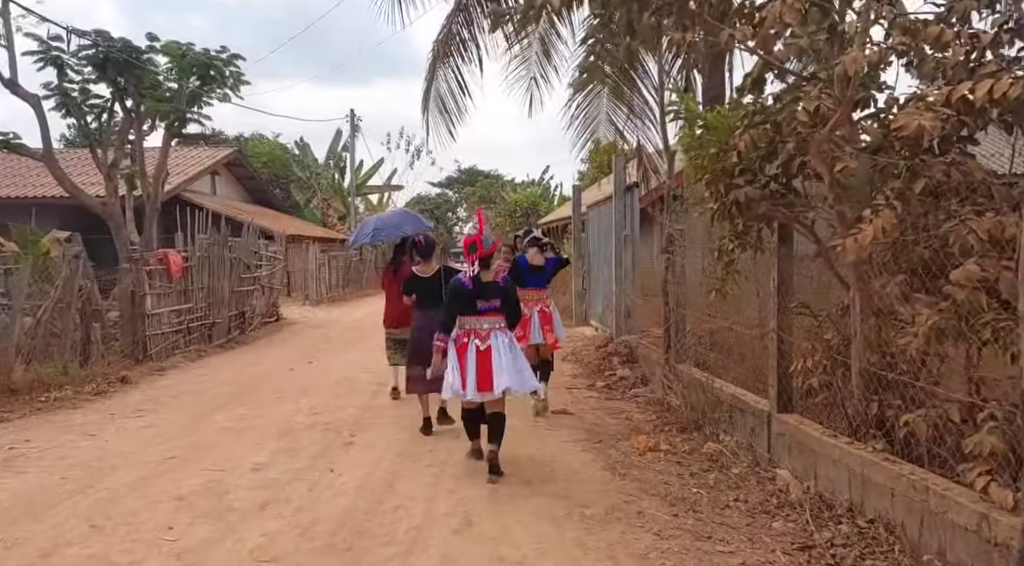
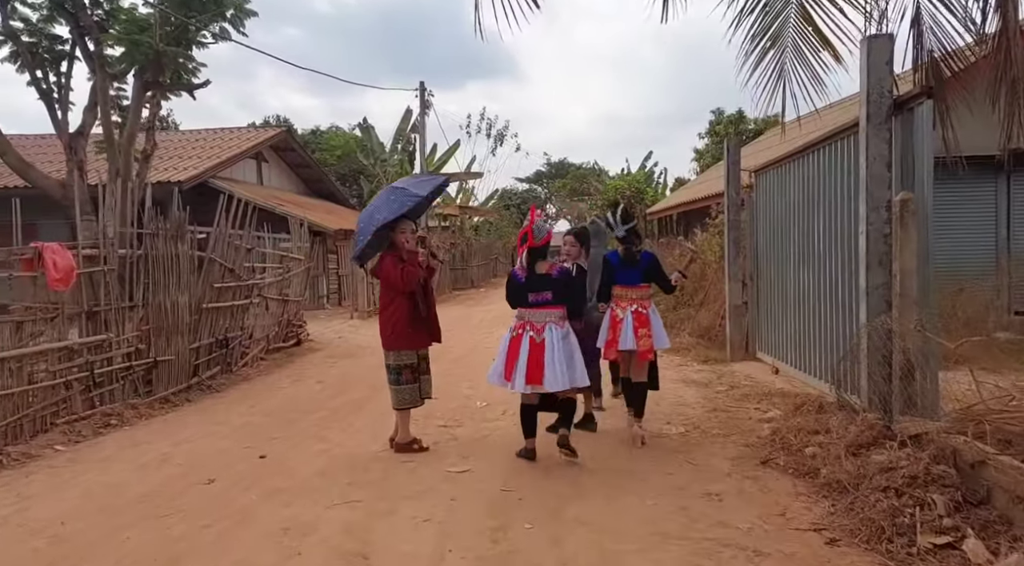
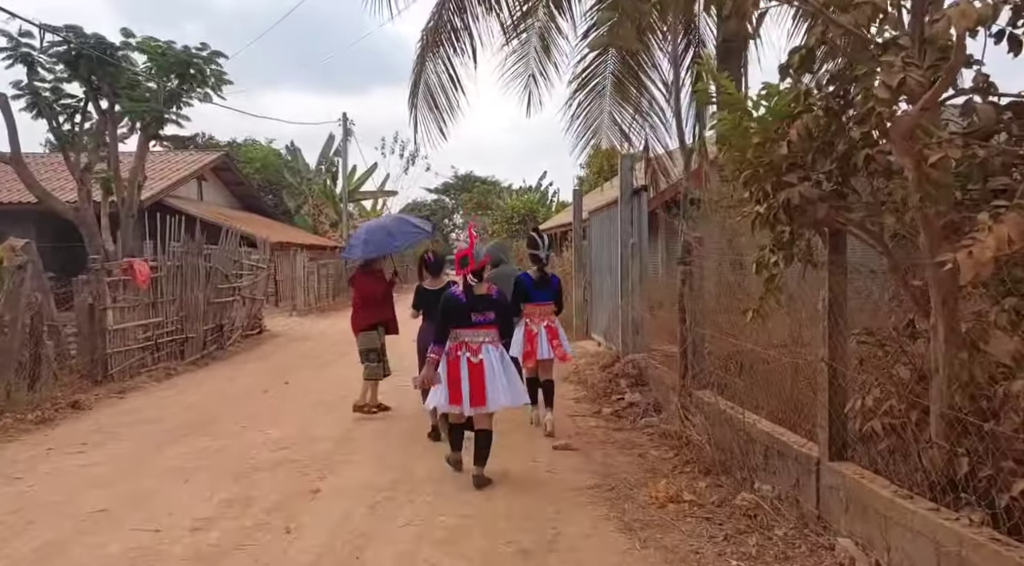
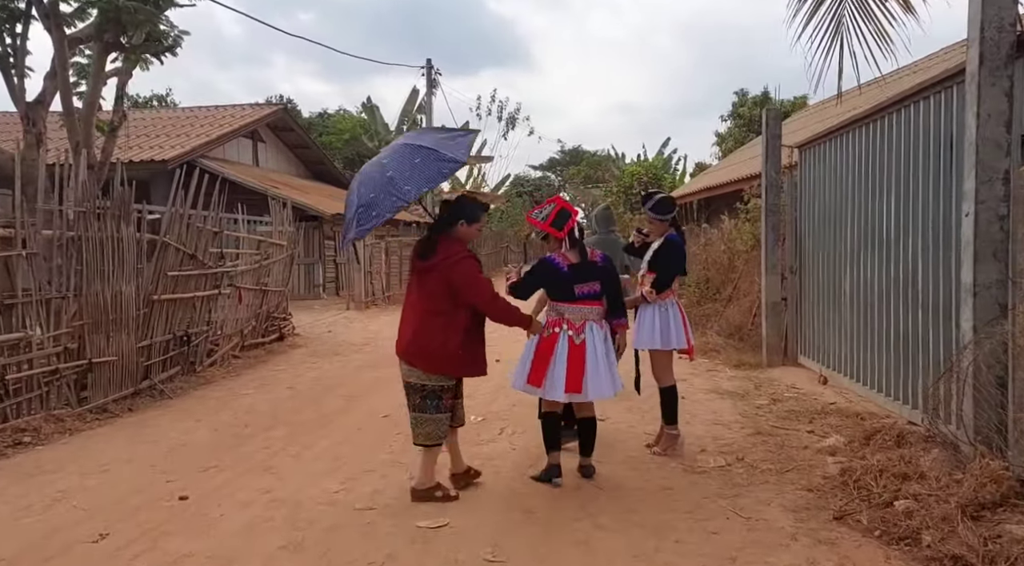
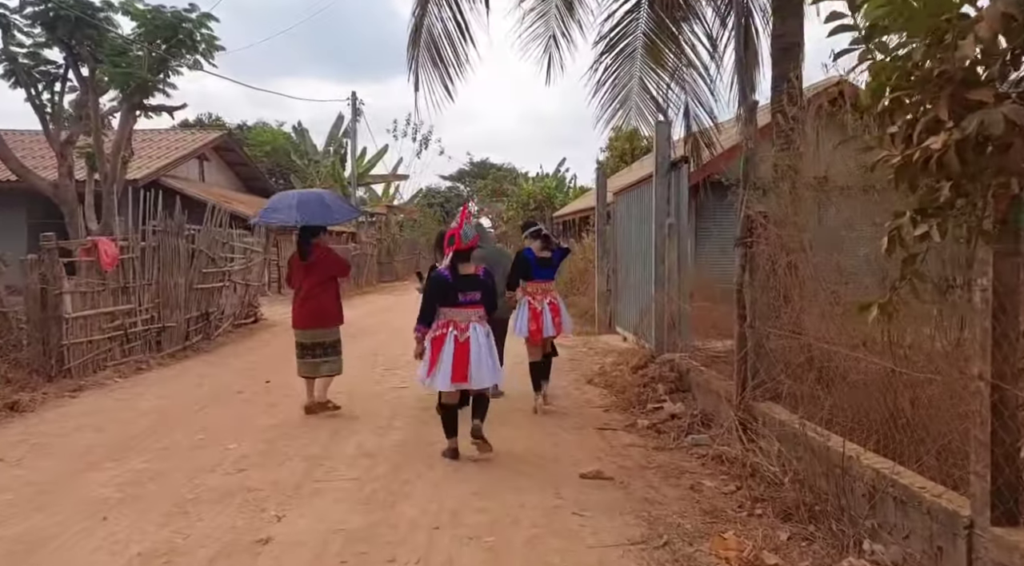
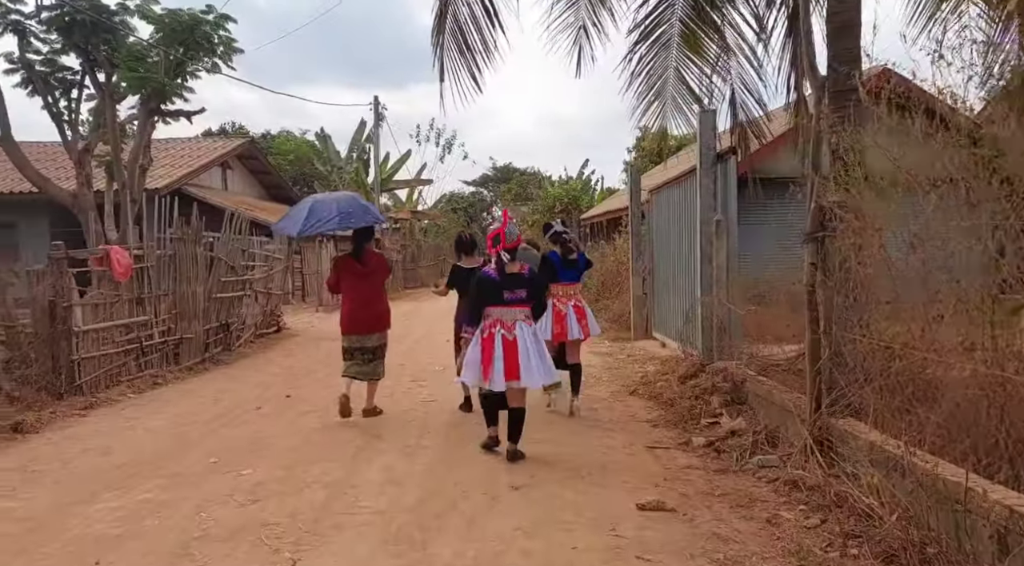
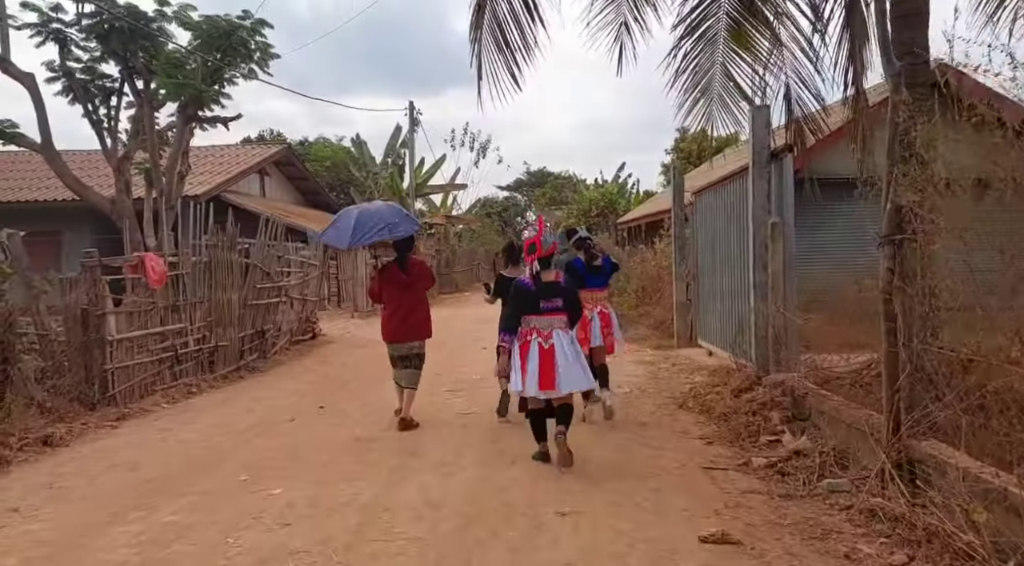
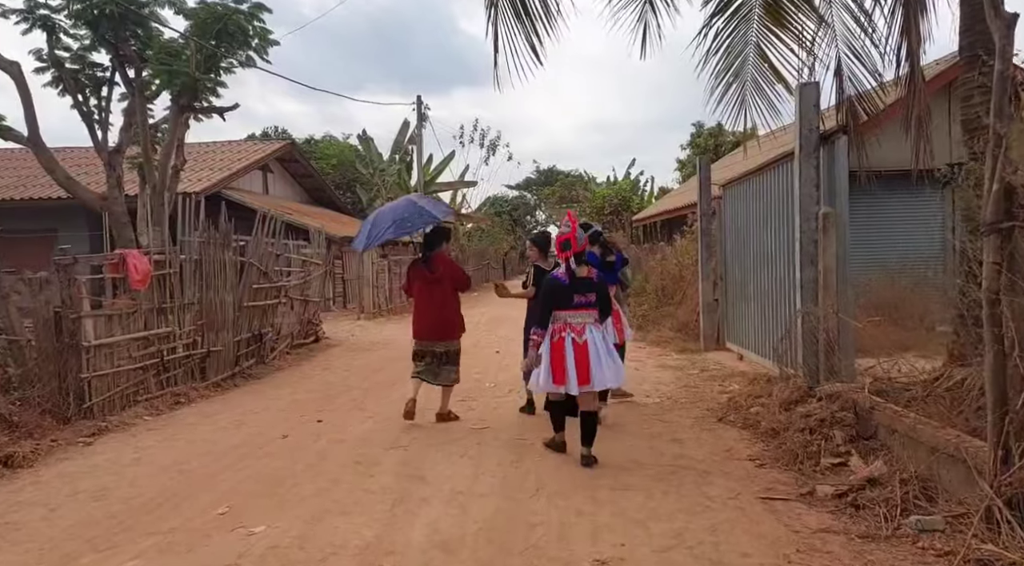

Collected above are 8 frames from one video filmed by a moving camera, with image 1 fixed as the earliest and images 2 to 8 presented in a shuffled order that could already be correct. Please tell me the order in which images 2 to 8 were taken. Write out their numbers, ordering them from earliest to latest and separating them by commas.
3, 5, 6, 7, 8, 2, 4
